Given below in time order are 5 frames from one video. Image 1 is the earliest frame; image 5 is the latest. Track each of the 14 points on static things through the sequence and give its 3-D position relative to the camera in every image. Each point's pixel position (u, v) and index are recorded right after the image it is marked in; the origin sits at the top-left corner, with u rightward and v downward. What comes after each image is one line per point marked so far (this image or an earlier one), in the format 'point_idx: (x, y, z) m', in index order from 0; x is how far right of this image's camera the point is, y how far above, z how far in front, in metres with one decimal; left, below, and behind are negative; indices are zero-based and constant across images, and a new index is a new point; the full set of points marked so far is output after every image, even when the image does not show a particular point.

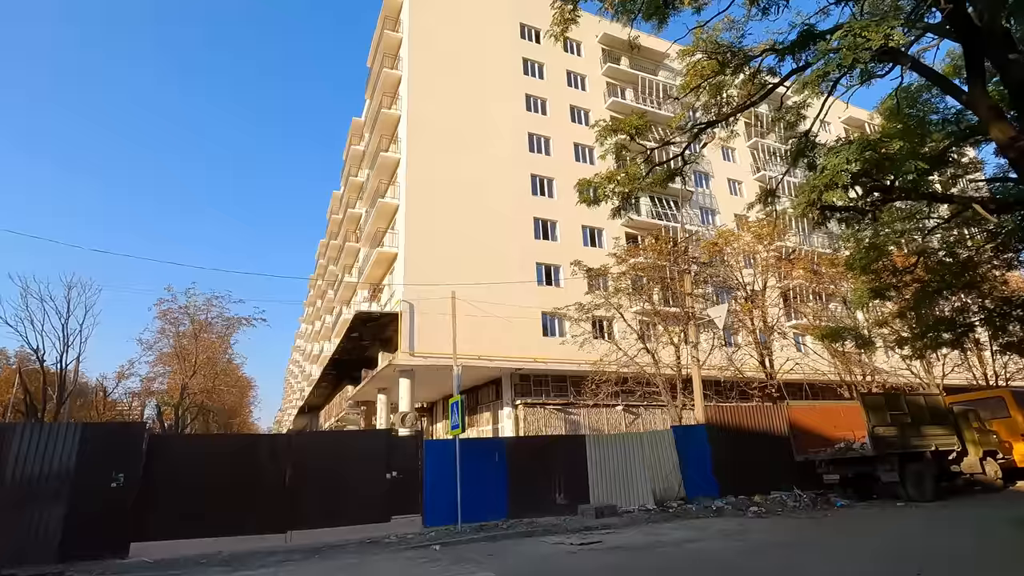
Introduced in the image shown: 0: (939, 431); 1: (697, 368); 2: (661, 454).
0: (+10.5, -3.5, +12.9) m
1: (+5.8, -2.5, +16.4) m
2: (+3.8, -4.3, +13.5) m
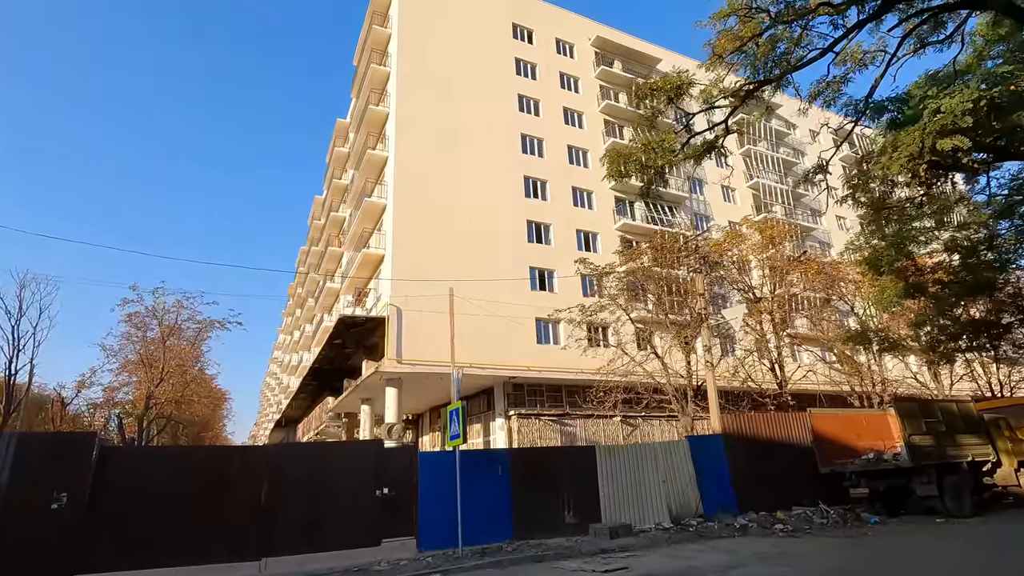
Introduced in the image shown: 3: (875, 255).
0: (+10.5, -3.5, +12.0) m
1: (+5.8, -2.5, +15.4) m
2: (+3.9, -4.2, +12.4) m
3: (+10.2, +1.0, +14.6) m
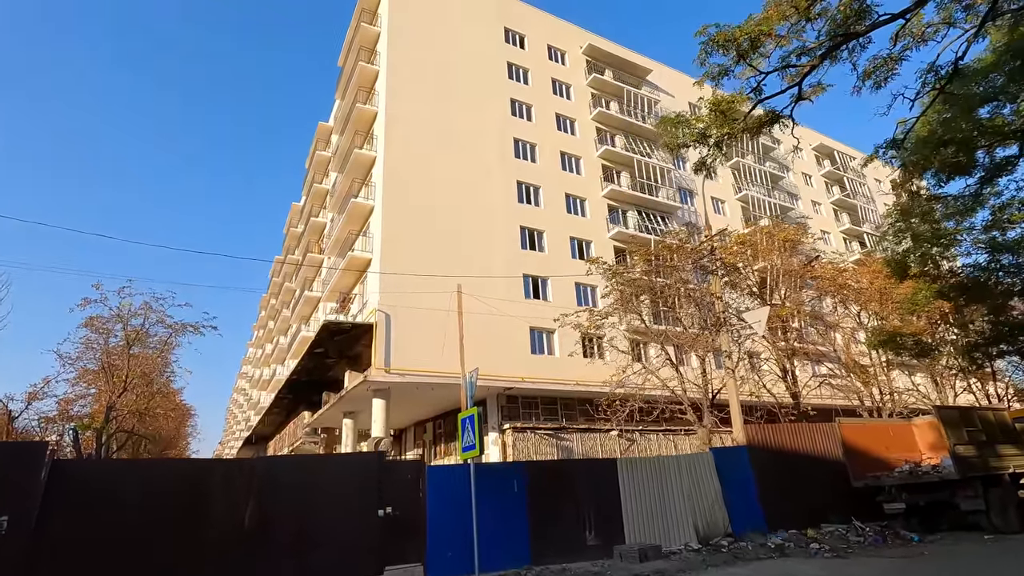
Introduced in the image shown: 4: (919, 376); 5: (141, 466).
0: (+10.8, -3.5, +11.4) m
1: (+5.9, -2.6, +14.6) m
2: (+4.1, -4.2, +11.4) m
3: (+10.4, +0.8, +14.0) m
4: (+15.4, -3.3, +20.0) m
5: (-5.5, -2.6, +7.7) m
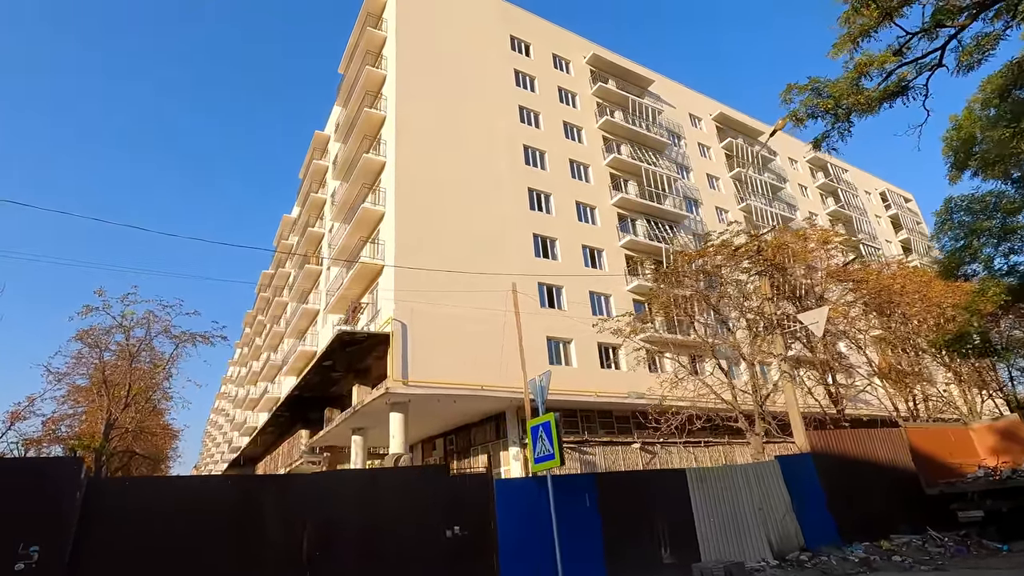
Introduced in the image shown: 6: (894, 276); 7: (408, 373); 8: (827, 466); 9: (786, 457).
0: (+12.0, -3.4, +11.0) m
1: (+7.0, -2.7, +14.0) m
2: (+5.3, -4.1, +10.7) m
3: (+11.4, +0.8, +13.7) m
4: (+16.2, -3.5, +19.7) m
5: (-4.2, -2.5, +6.7) m
6: (+13.0, +0.4, +17.9) m
7: (-3.7, -3.0, +18.5) m
8: (+6.8, -3.8, +11.4) m
9: (+5.9, -3.6, +11.2) m
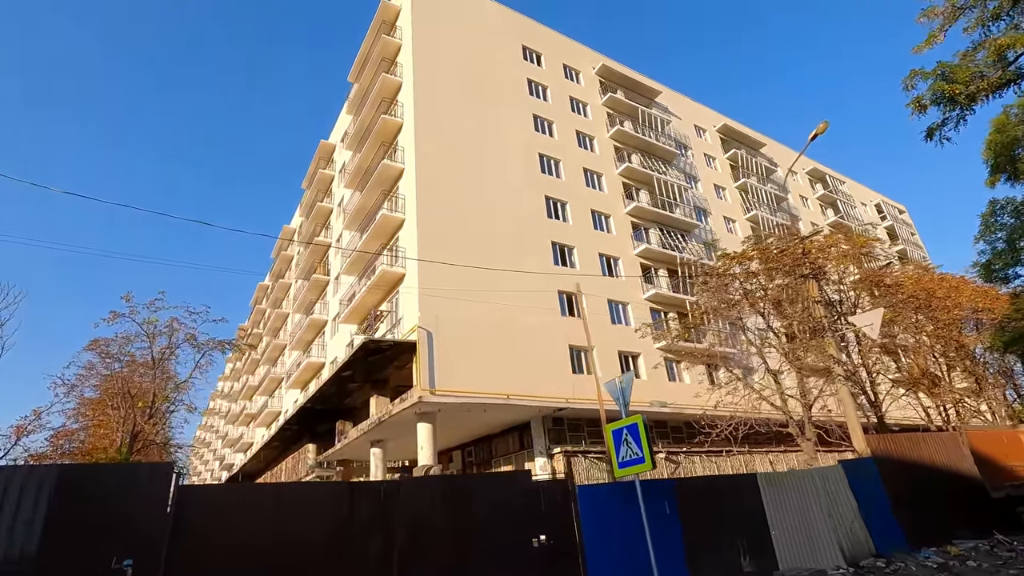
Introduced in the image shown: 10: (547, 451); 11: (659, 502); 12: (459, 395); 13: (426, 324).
0: (+13.2, -3.4, +10.9) m
1: (+8.1, -2.7, +13.8) m
2: (+6.5, -4.1, +10.5) m
3: (+12.5, +0.8, +13.8) m
4: (+17.2, -3.7, +19.8) m
5: (-2.8, -2.4, +6.3) m
6: (+14.0, +0.2, +18.0) m
7: (-2.6, -3.2, +18.1) m
8: (+8.0, -3.9, +11.2) m
9: (+7.1, -3.6, +11.0) m
10: (+1.3, -6.1, +19.8) m
11: (+2.4, -3.6, +8.8) m
12: (-1.8, -3.7, +18.3) m
13: (-3.1, -1.2, +19.1) m
